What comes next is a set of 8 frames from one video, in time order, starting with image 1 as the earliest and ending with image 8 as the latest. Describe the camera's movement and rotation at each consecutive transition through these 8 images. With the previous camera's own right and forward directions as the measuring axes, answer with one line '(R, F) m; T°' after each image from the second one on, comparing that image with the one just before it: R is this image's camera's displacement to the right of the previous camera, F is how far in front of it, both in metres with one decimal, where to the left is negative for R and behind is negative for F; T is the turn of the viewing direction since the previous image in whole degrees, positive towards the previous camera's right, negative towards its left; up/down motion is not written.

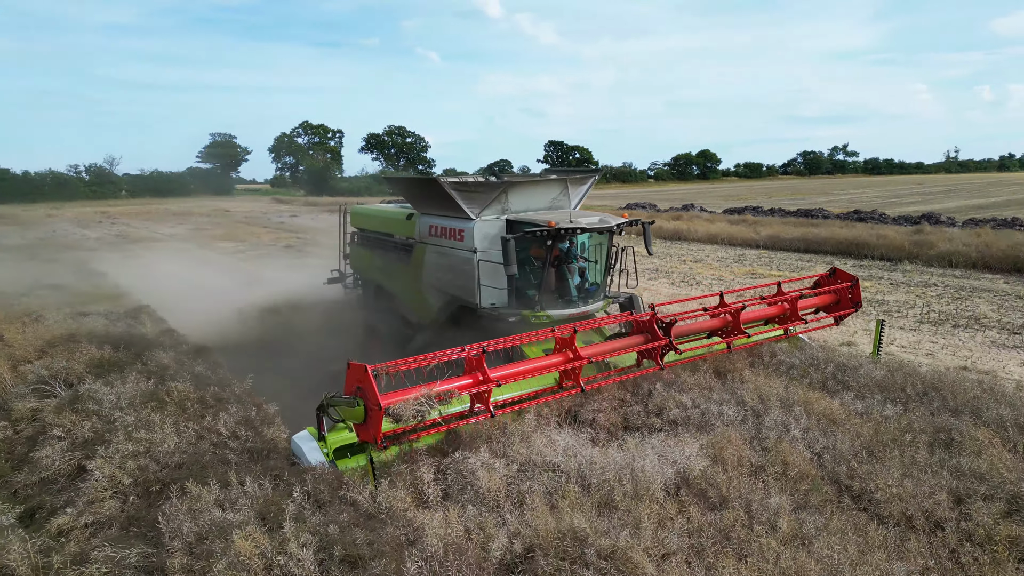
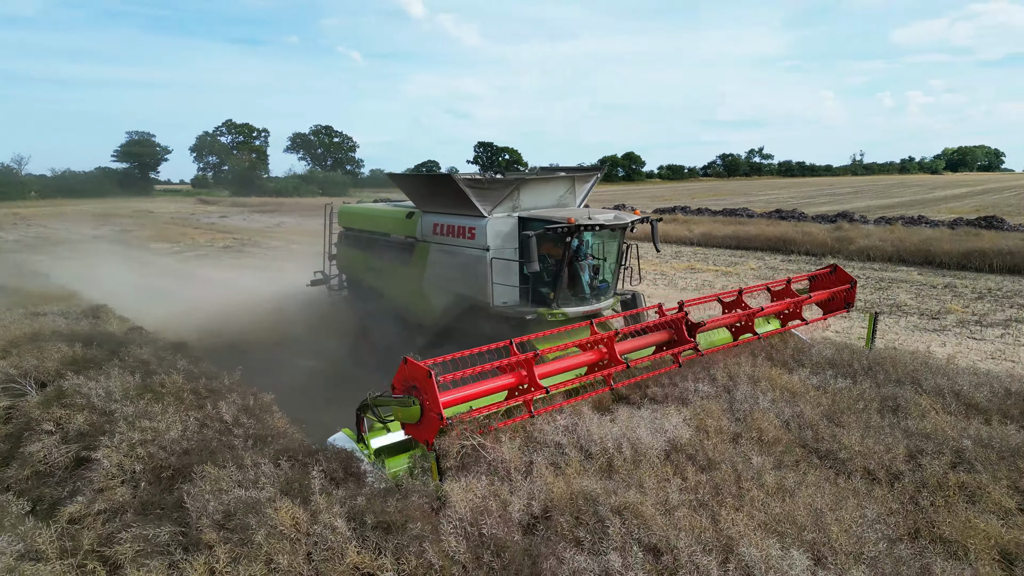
(-0.5, -0.3) m; +6°
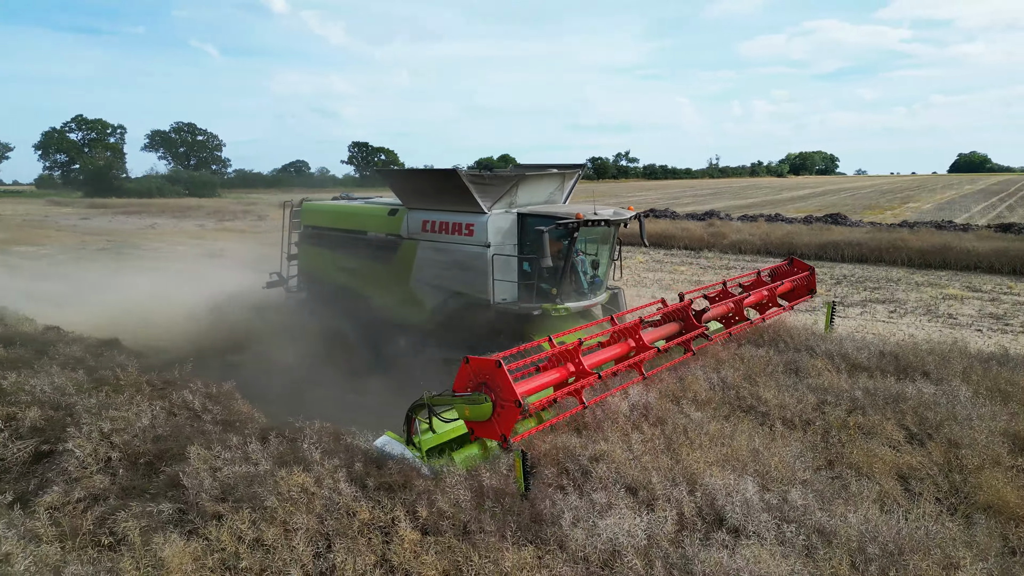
(-0.6, -0.4) m; +10°
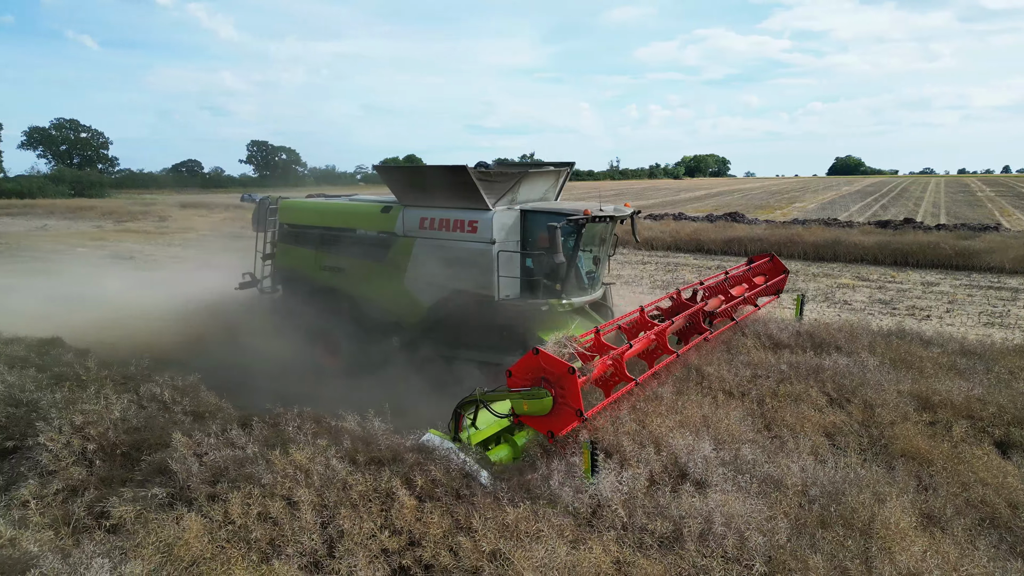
(-0.5, -0.3) m; +7°
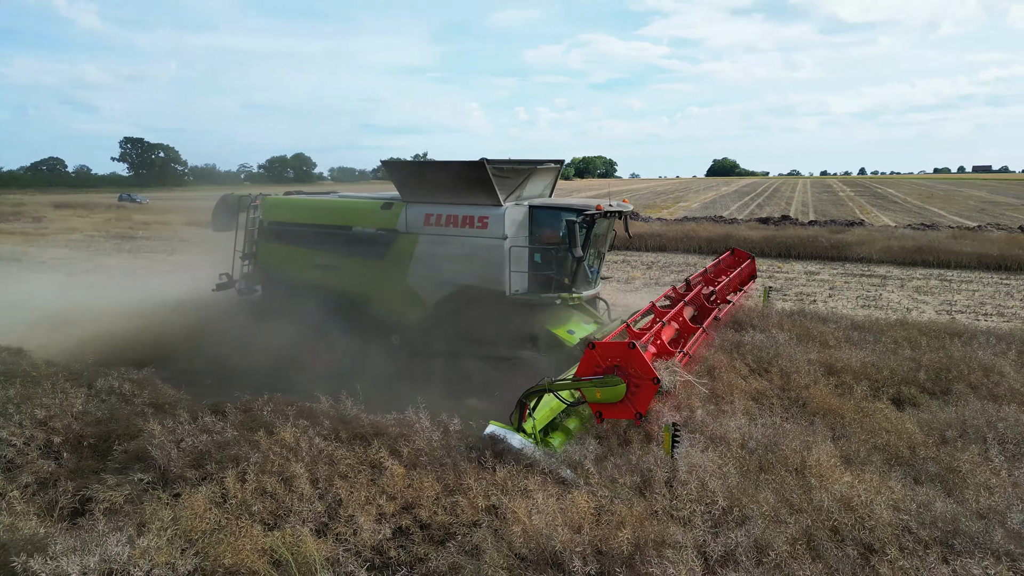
(-0.5, -0.3) m; +8°
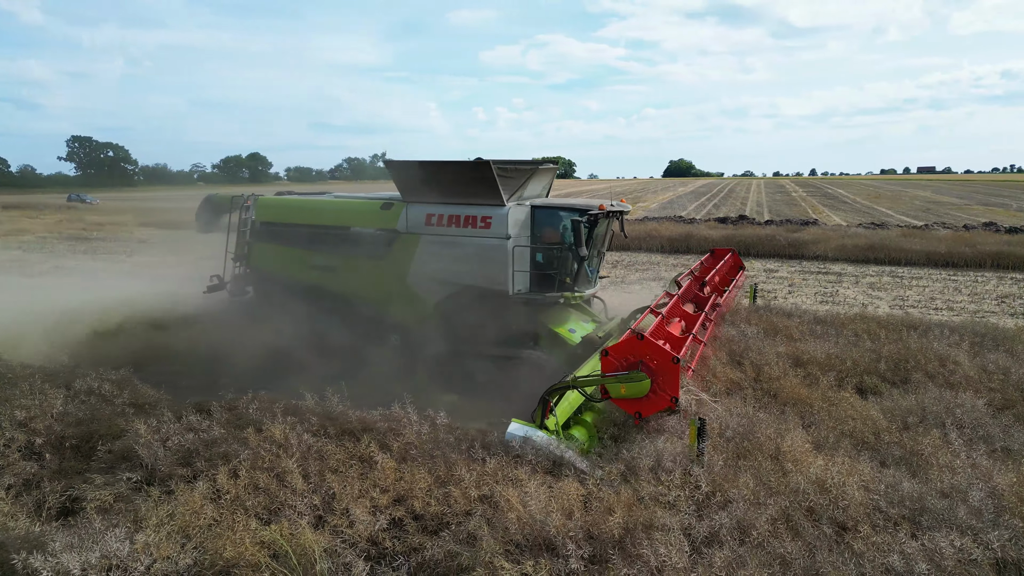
(+1.7, +1.2) m; -34°
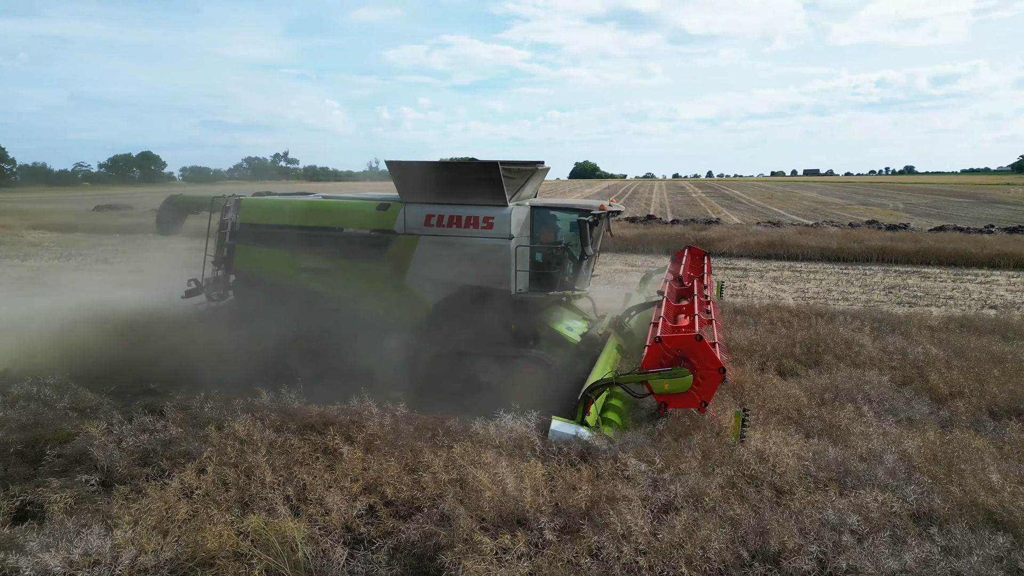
(-0.3, -0.2) m; +7°
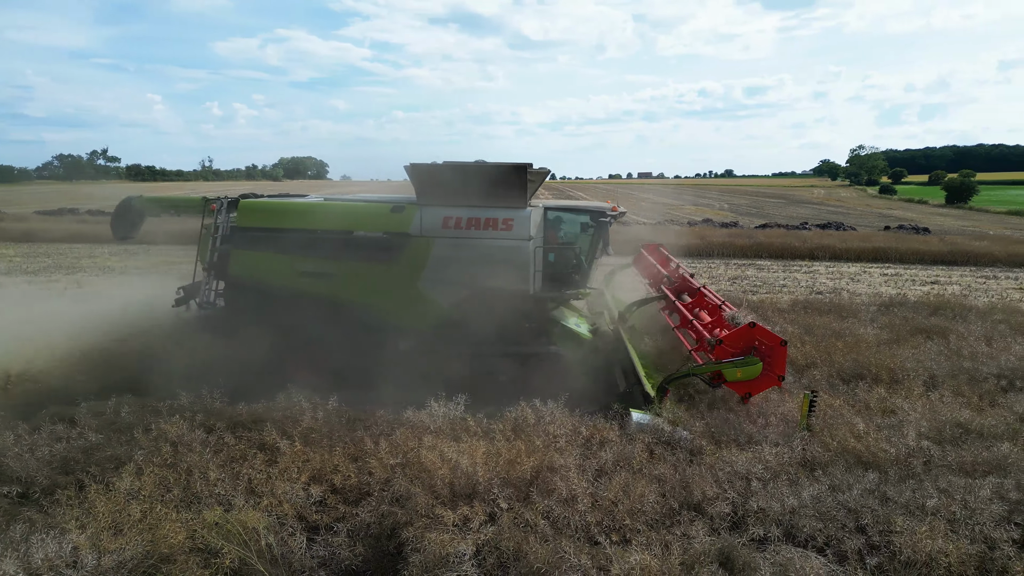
(-0.5, -0.2) m; +12°
